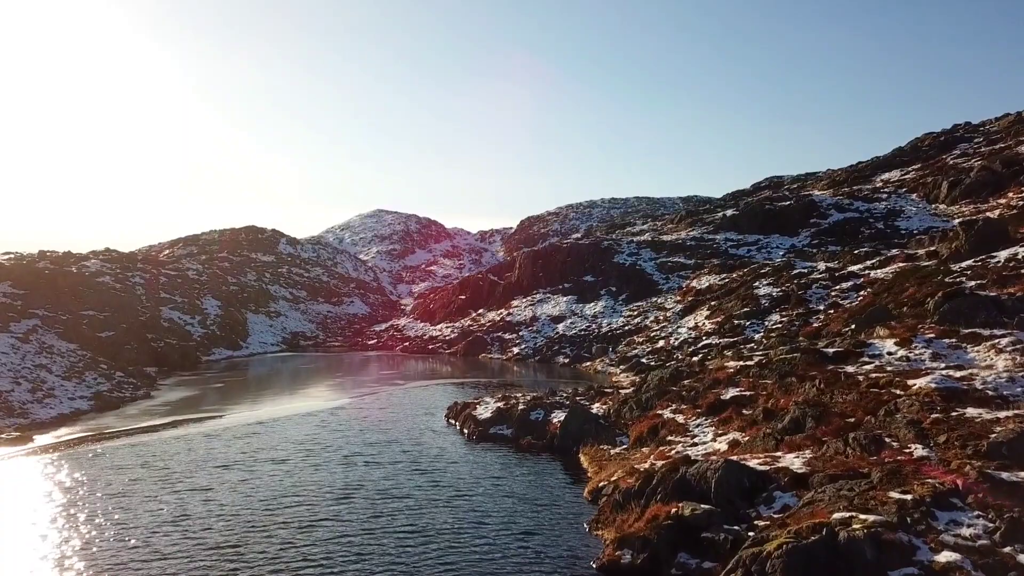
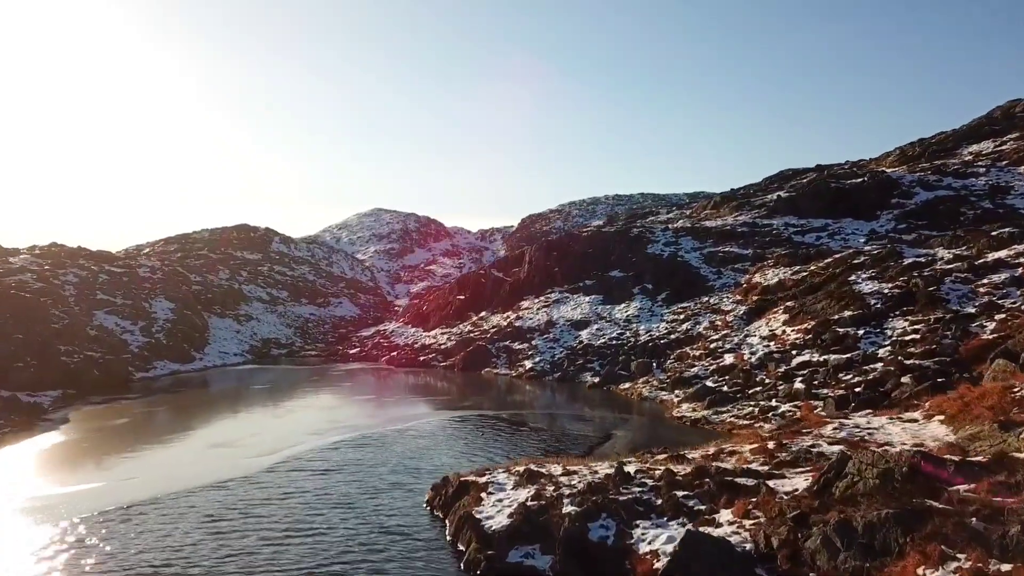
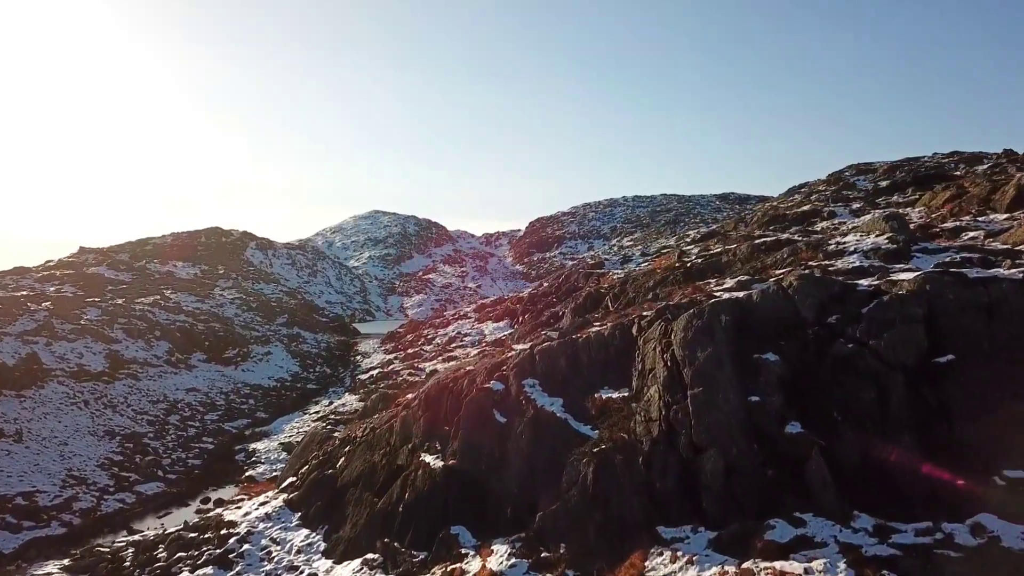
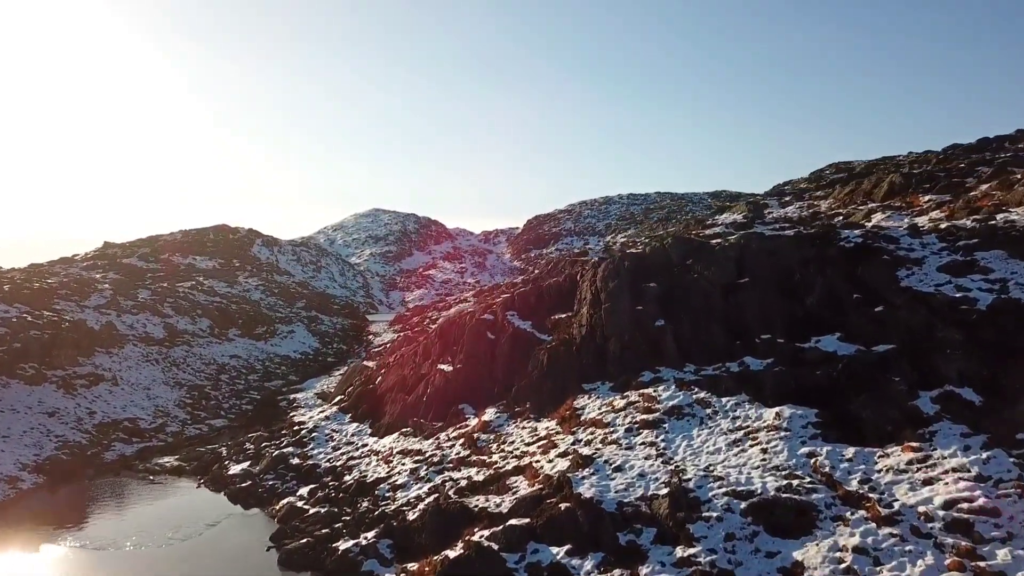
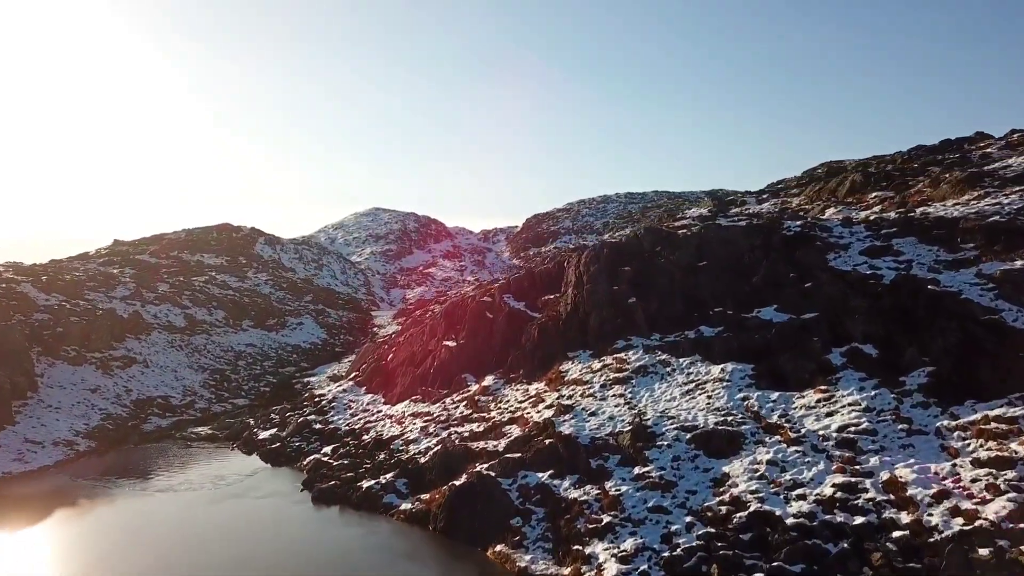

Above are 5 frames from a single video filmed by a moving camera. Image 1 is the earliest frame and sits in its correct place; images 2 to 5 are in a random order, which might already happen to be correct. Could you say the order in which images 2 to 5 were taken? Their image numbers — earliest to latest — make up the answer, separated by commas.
2, 5, 4, 3
